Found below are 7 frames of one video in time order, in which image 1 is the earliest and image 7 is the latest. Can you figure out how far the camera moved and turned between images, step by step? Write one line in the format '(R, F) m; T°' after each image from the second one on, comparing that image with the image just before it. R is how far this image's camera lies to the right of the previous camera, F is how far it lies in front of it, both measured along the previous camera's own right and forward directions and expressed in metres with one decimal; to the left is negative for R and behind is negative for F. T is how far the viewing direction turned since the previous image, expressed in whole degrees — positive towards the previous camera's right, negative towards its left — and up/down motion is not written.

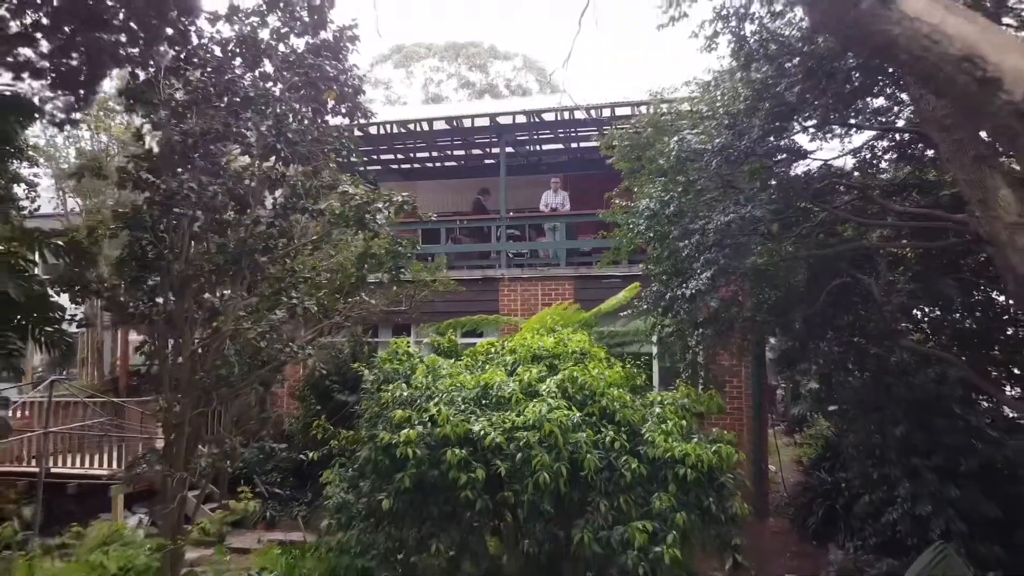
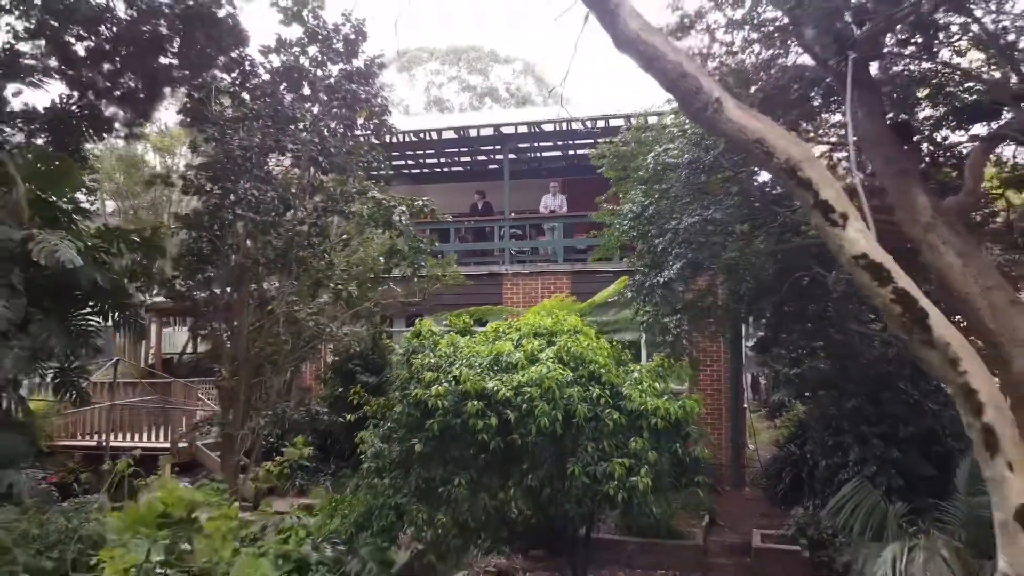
(0.0, -0.9) m; 0°
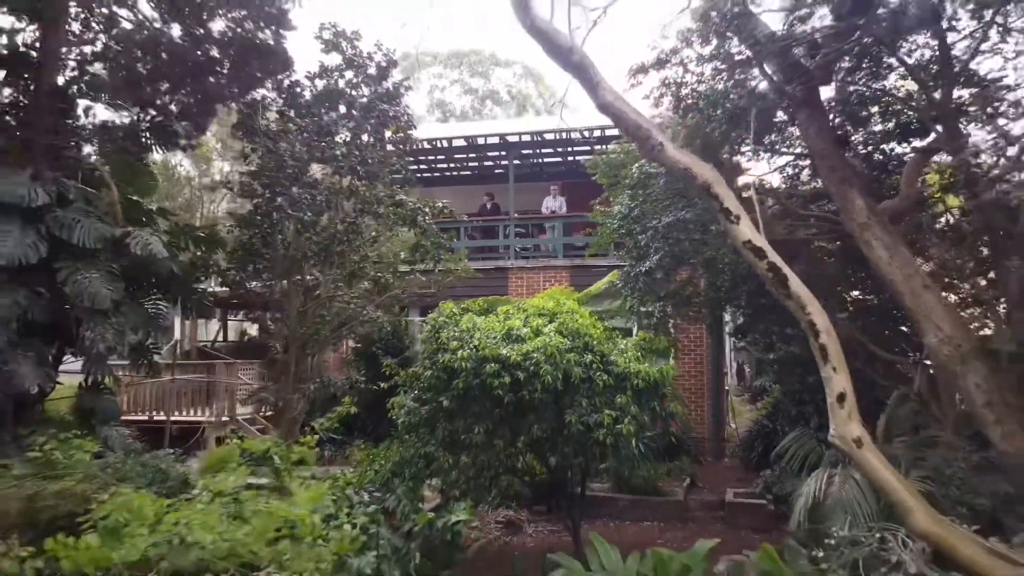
(-0.1, -1.0) m; 0°
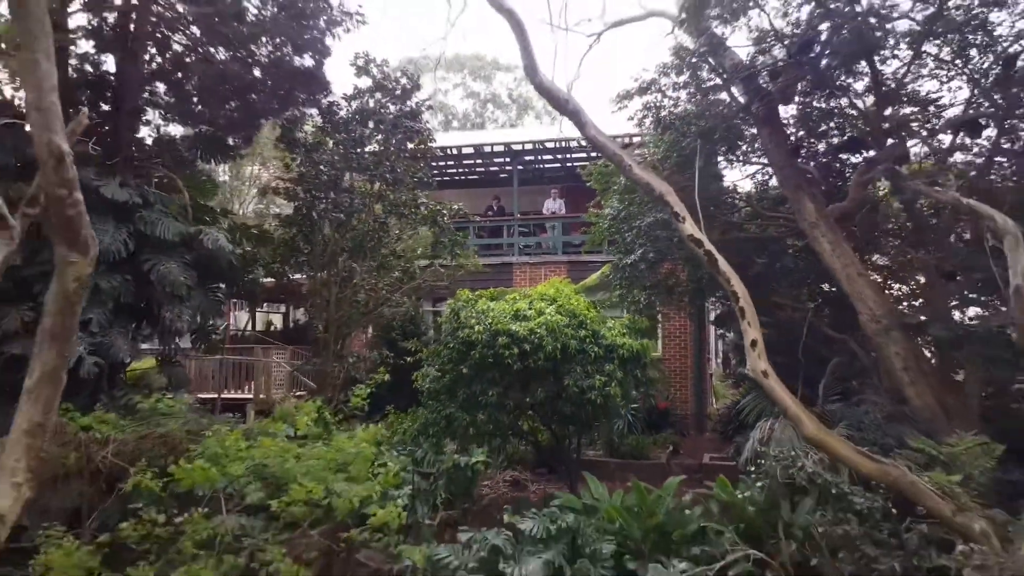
(-0.1, -1.1) m; 0°
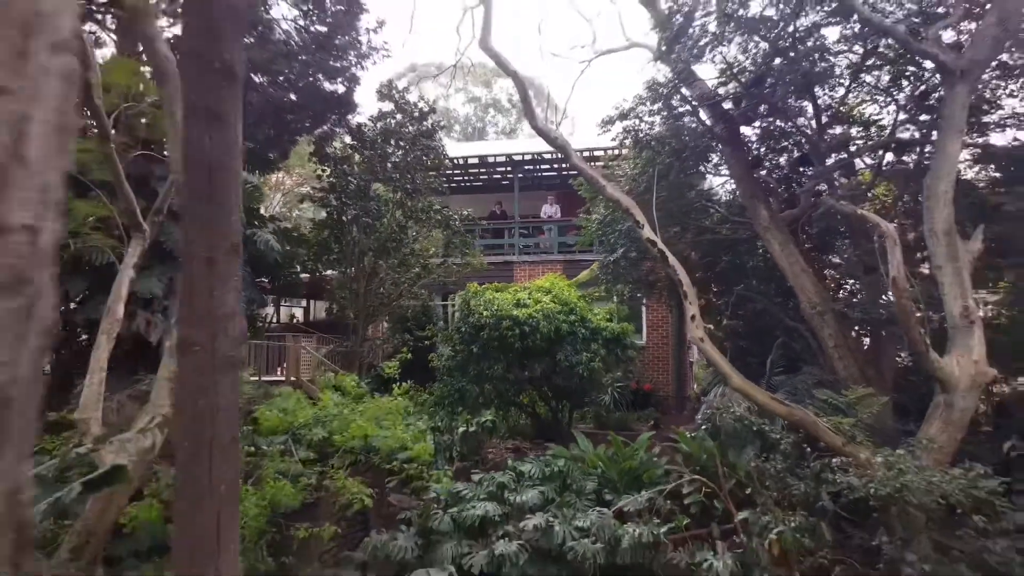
(0.0, -1.3) m; 0°
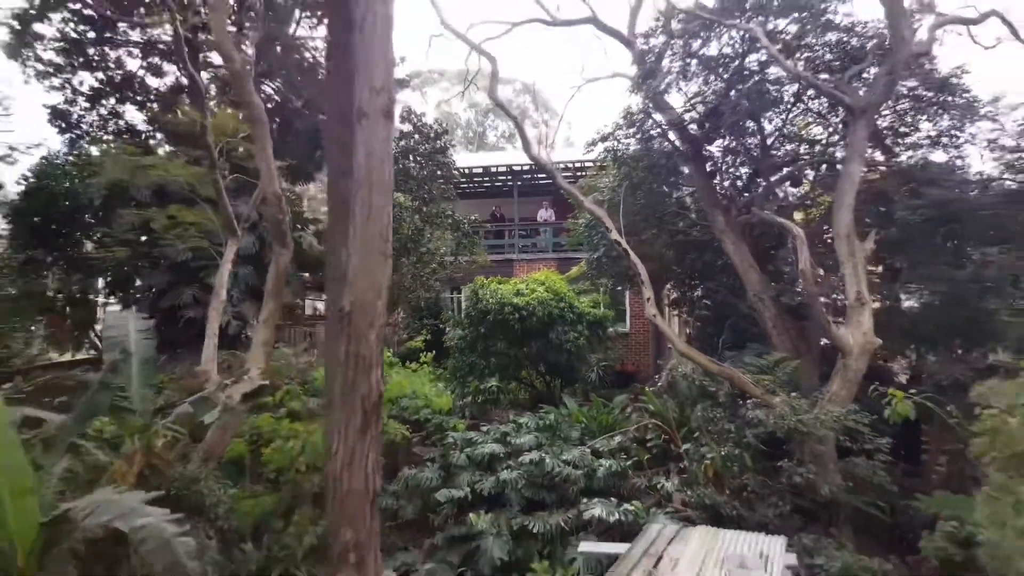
(0.0, -1.7) m; 0°
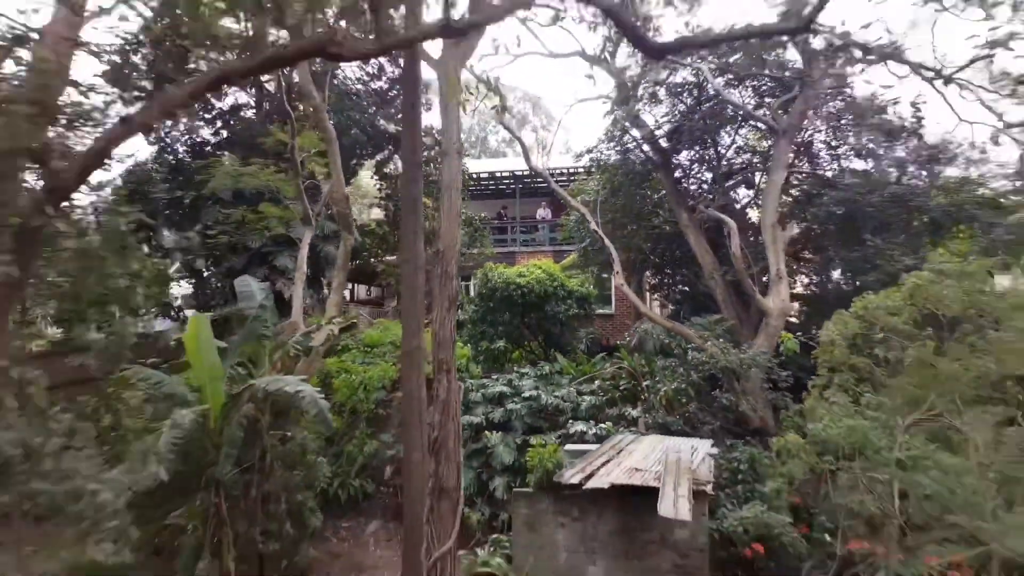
(-0.1, -2.4) m; 0°
